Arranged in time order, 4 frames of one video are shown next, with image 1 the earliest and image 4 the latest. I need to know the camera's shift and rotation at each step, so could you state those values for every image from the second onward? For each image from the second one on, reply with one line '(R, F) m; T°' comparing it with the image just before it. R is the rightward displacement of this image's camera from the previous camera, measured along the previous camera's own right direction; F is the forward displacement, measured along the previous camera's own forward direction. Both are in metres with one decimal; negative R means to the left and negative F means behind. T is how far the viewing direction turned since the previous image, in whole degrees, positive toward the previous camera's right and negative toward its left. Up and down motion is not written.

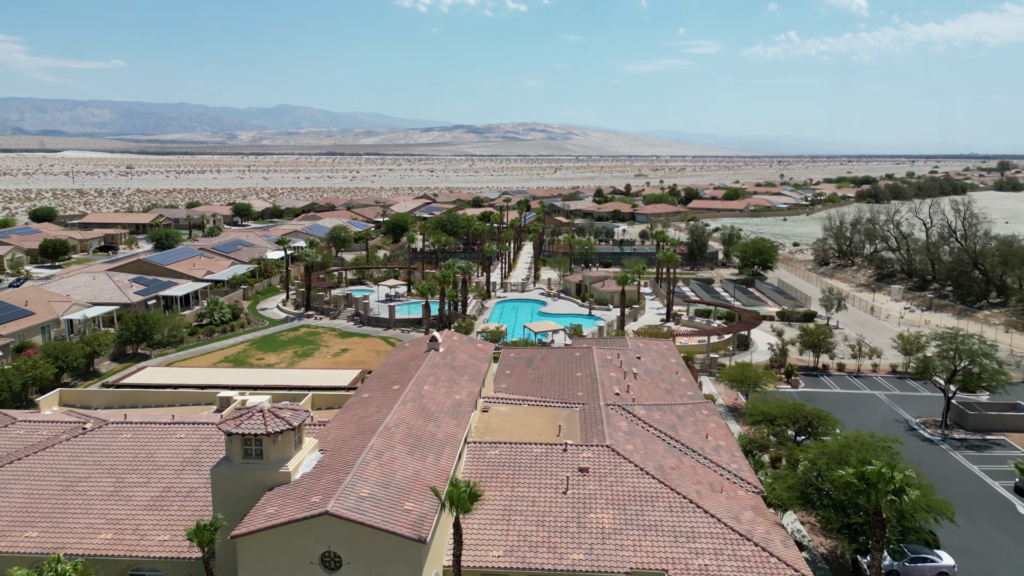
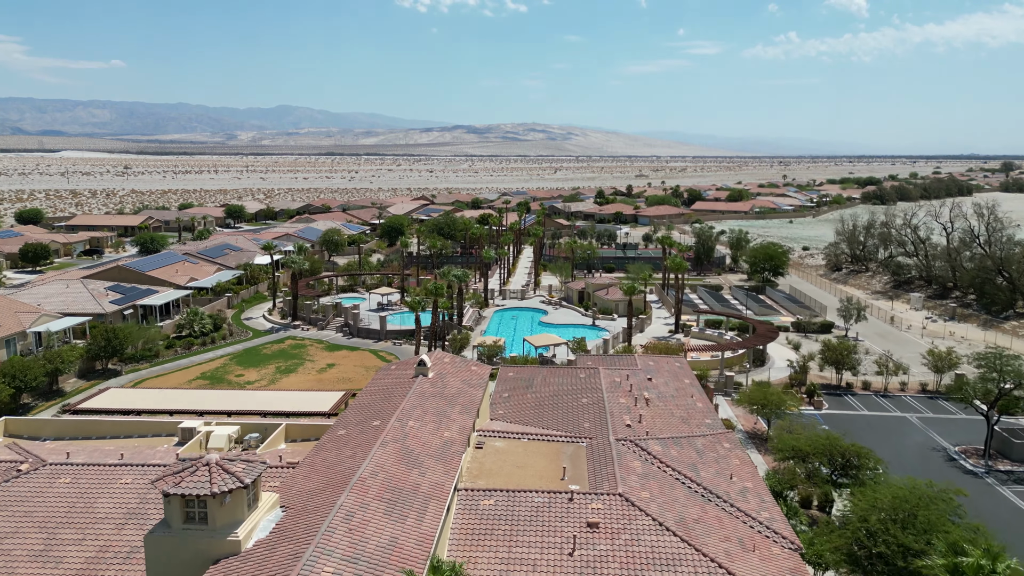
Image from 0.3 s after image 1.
(+0.1, +3.6) m; 0°
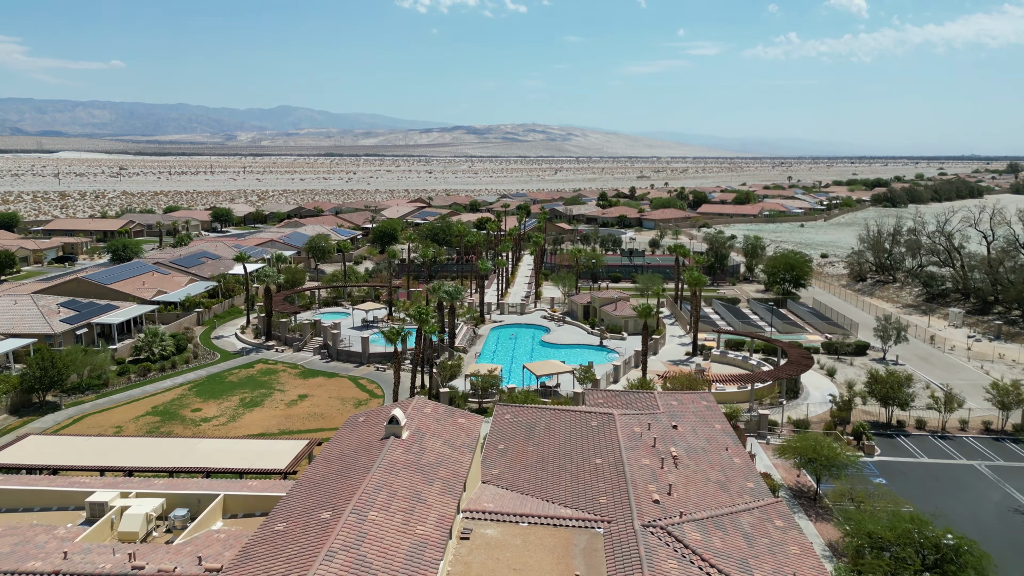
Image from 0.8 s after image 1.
(+0.1, +6.1) m; 0°
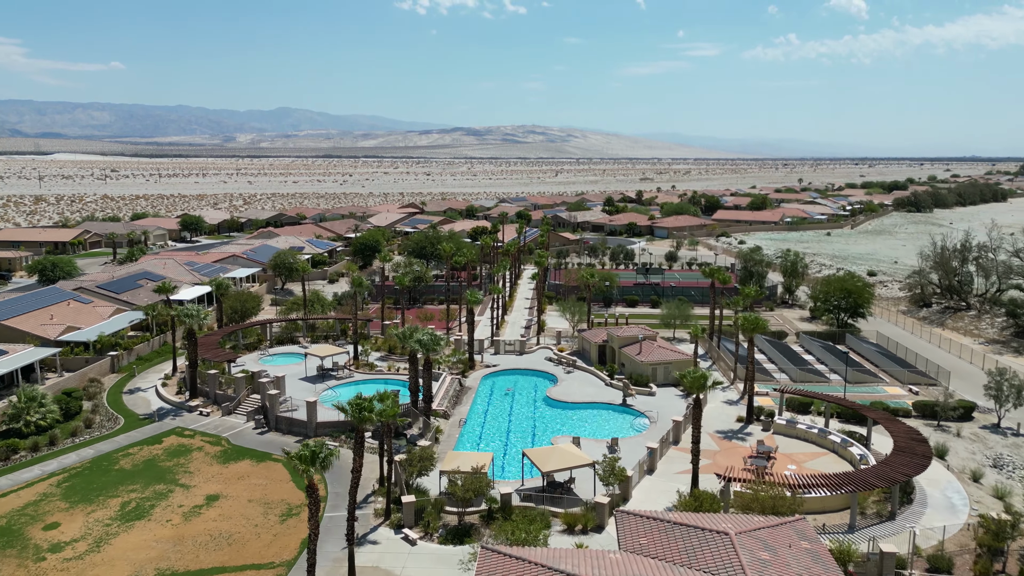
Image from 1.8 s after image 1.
(+0.2, +12.5) m; 0°
